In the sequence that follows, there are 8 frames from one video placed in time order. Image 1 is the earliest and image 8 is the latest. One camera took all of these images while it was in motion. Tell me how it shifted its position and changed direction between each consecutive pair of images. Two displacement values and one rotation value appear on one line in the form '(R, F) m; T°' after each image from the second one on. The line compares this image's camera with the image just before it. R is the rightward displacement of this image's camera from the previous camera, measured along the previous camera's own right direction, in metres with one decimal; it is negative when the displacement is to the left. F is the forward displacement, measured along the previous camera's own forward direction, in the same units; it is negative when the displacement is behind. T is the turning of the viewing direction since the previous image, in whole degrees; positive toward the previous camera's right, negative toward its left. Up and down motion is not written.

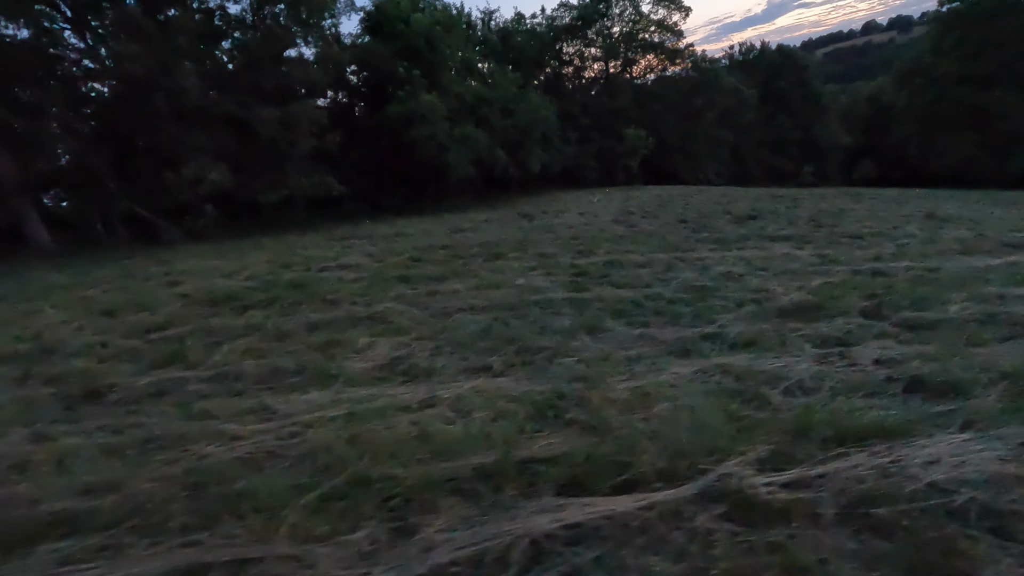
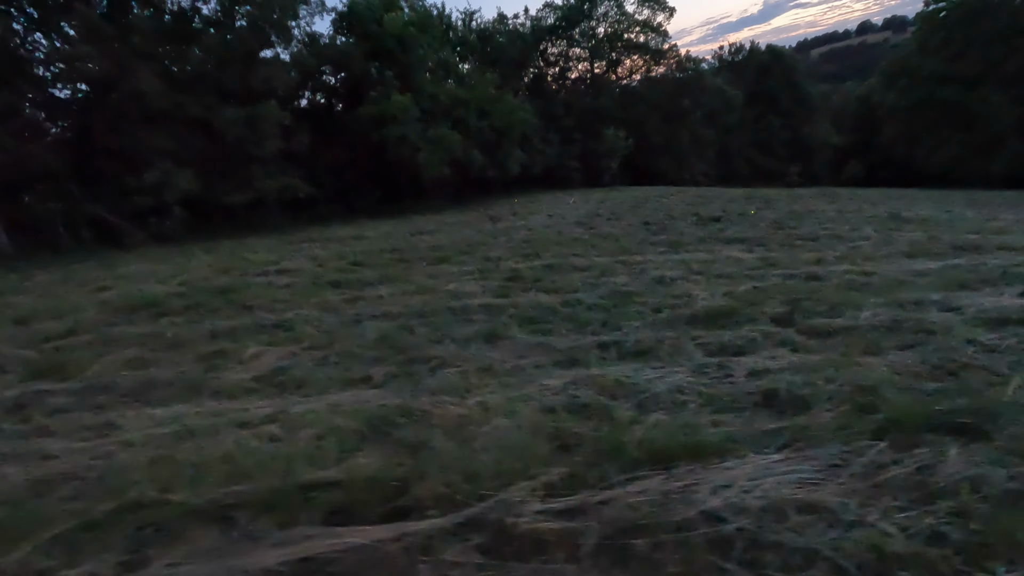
(+0.8, +0.1) m; 0°
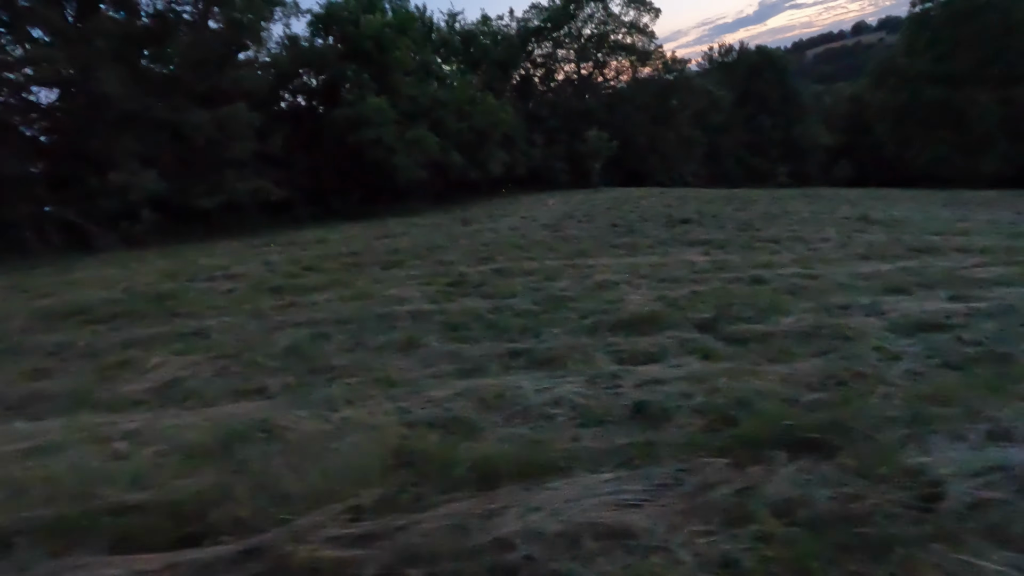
(+0.7, +0.1) m; 0°
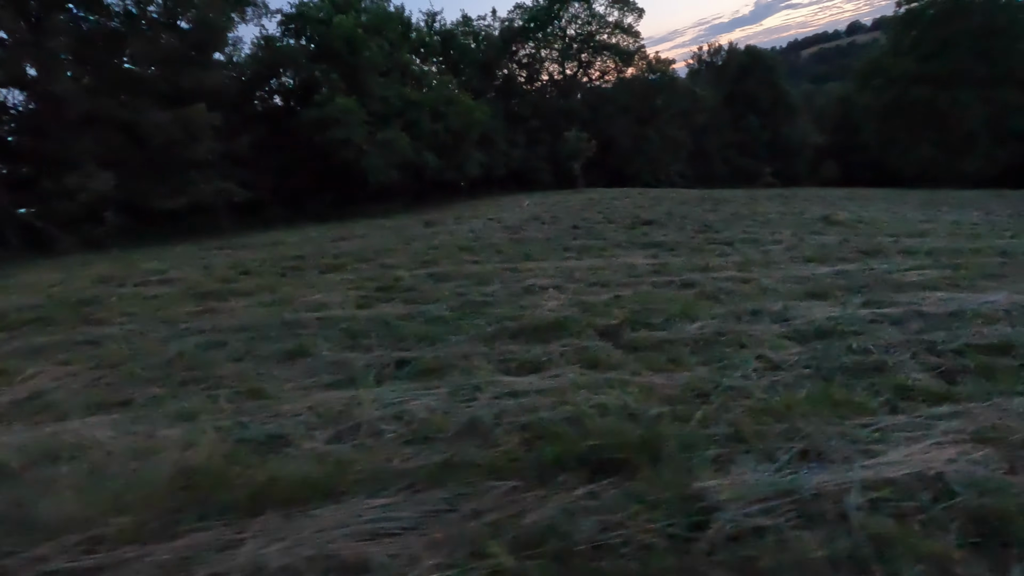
(+0.8, +0.1) m; 0°
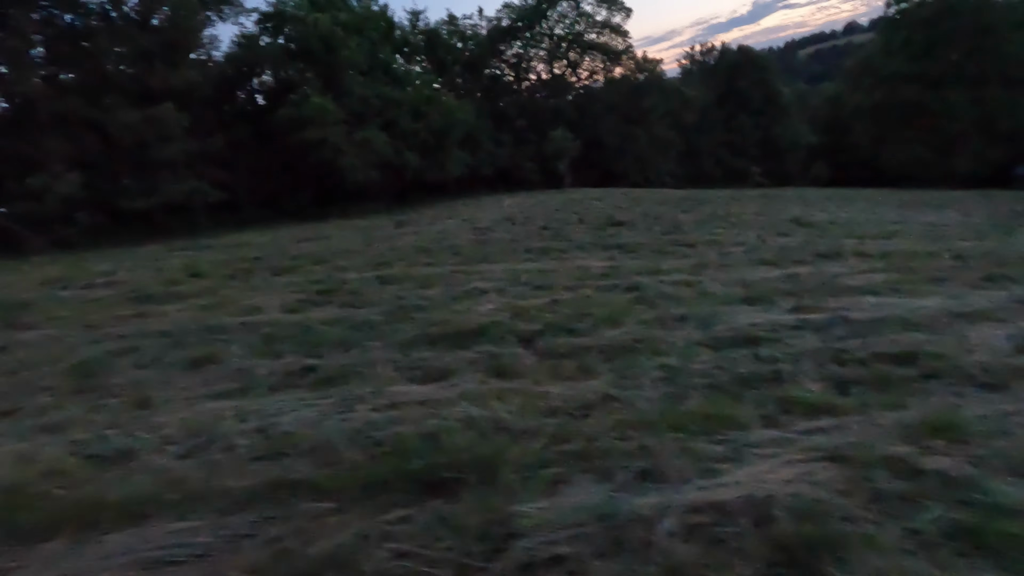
(+0.7, +0.1) m; 0°
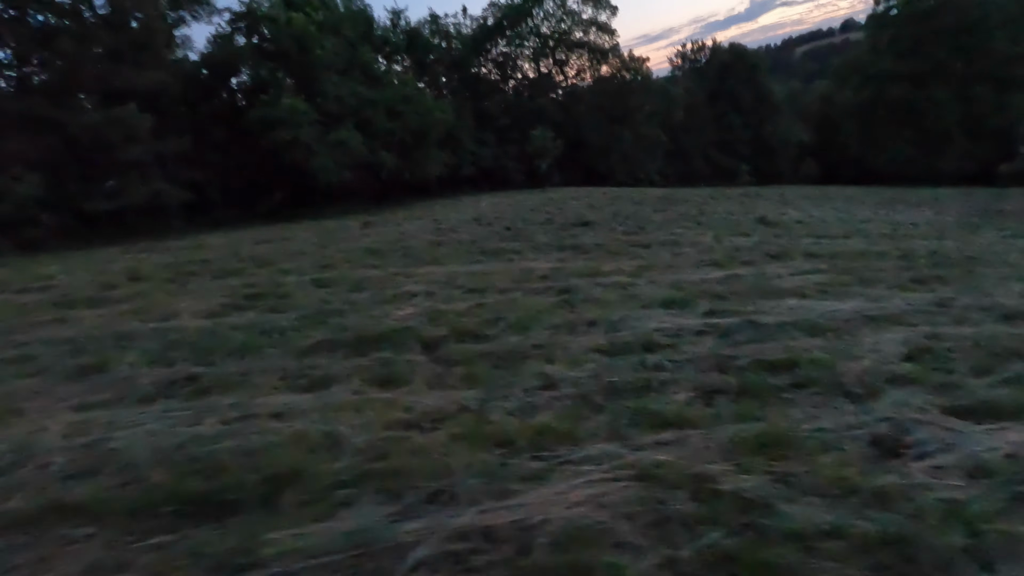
(+0.8, +0.1) m; 0°
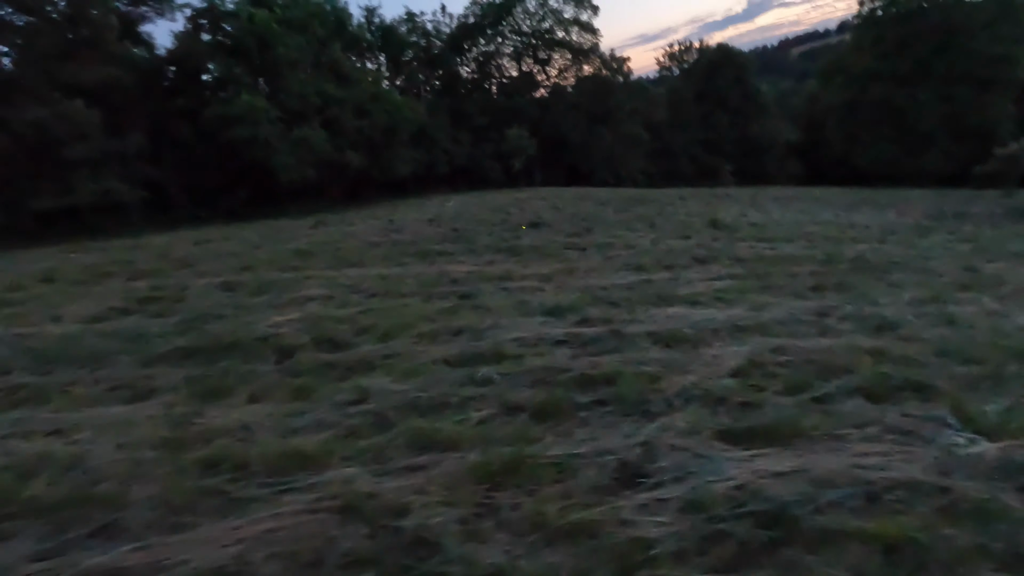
(+1.1, +0.1) m; 0°
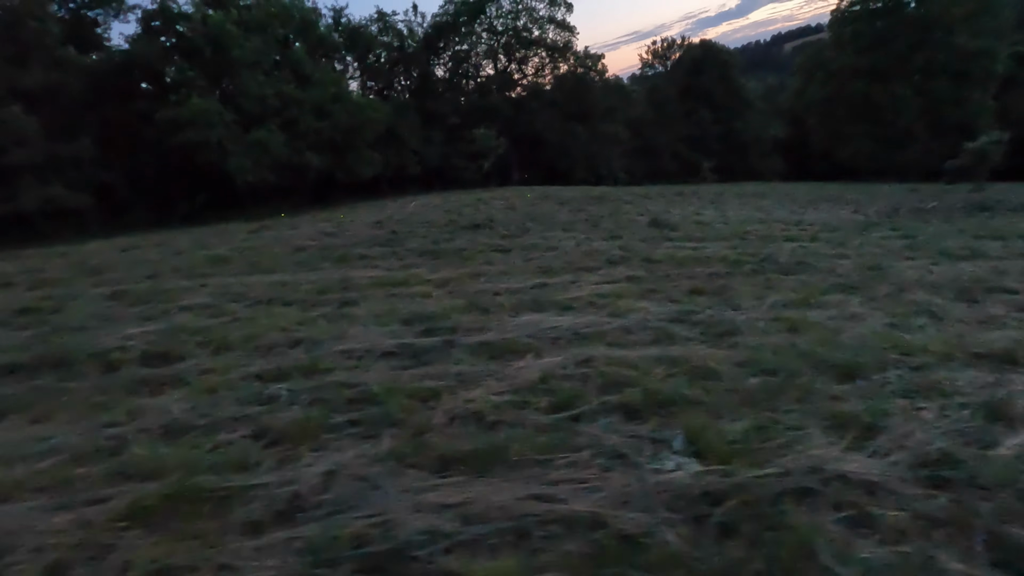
(+1.2, +0.1) m; 0°
